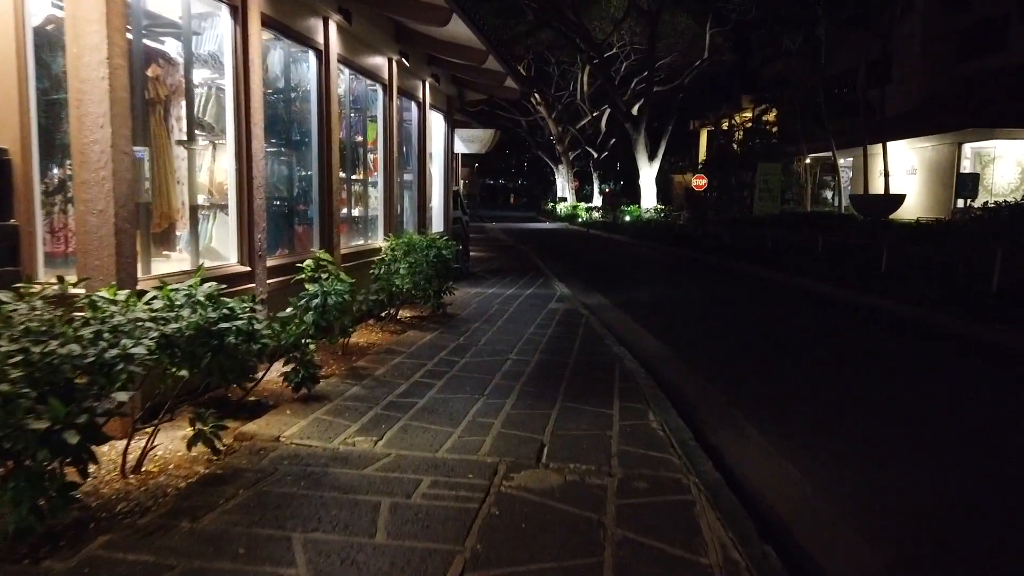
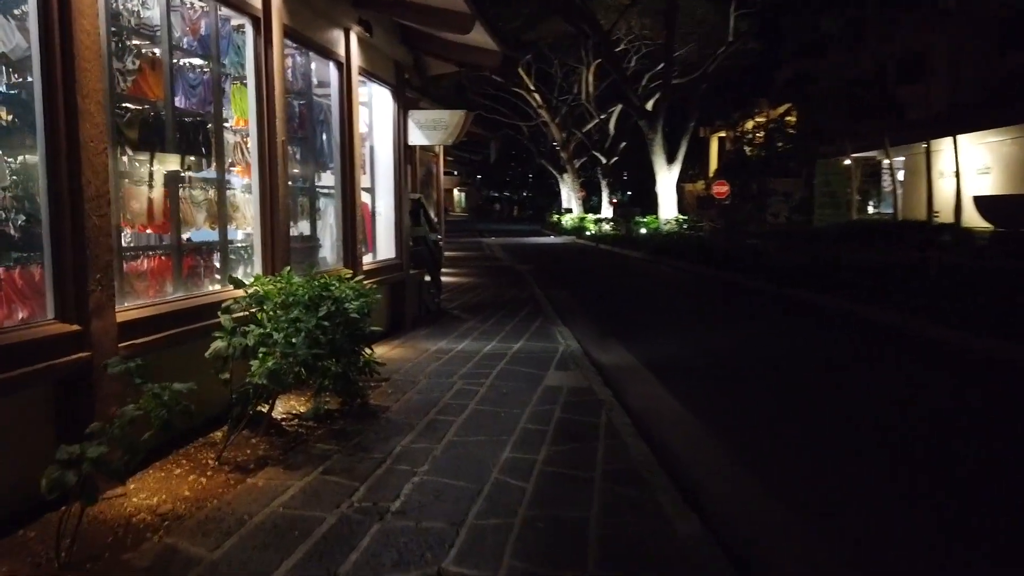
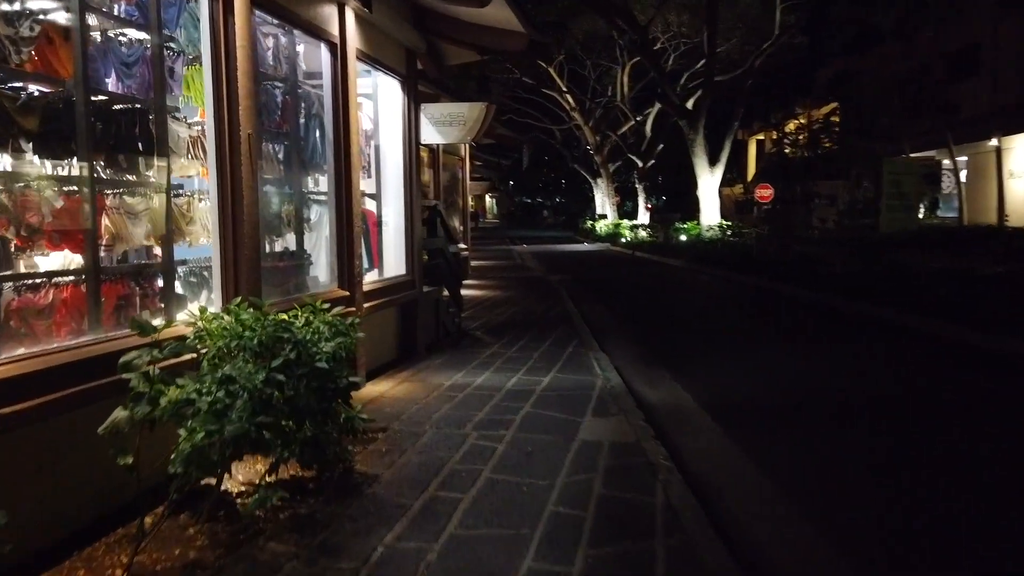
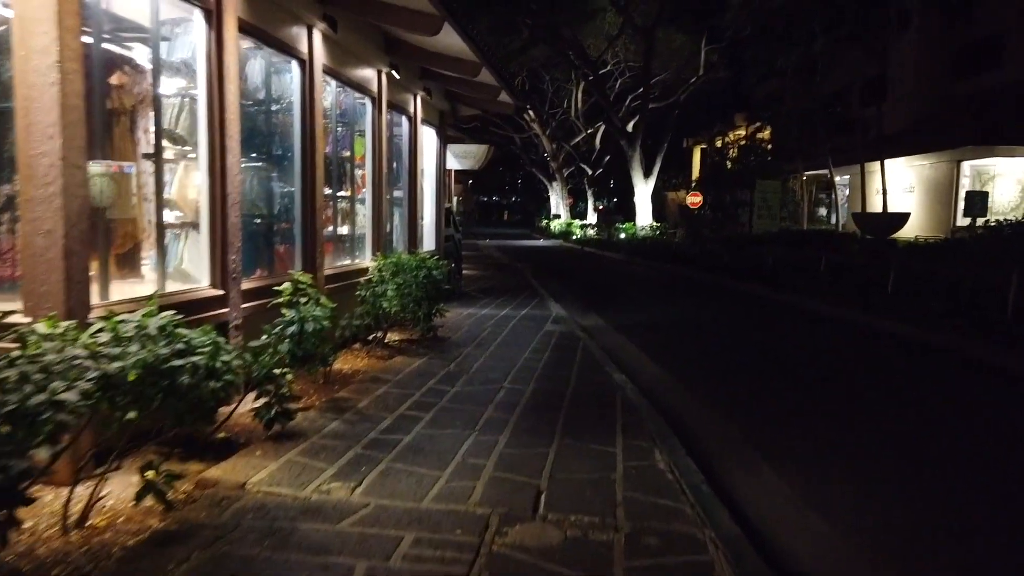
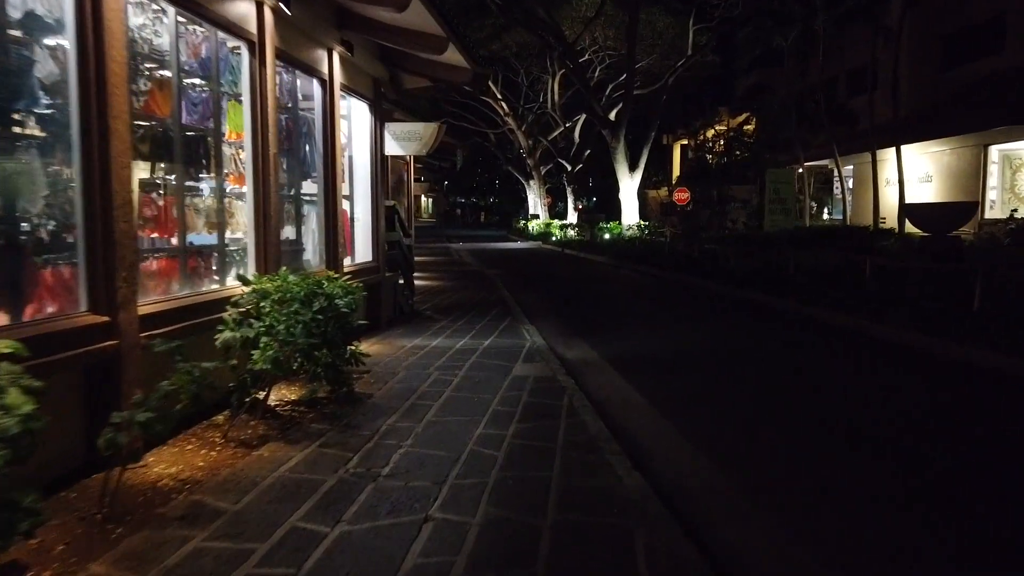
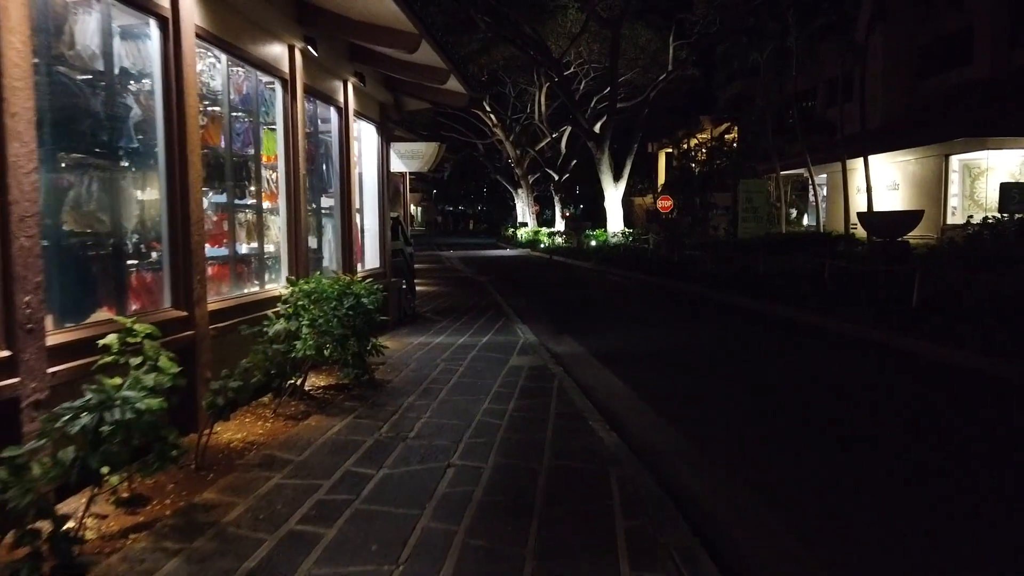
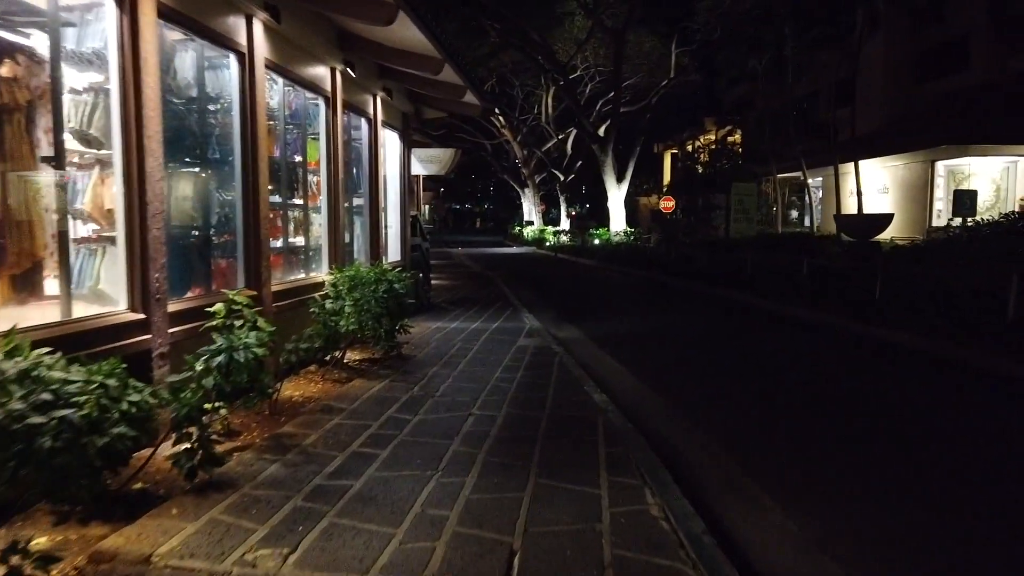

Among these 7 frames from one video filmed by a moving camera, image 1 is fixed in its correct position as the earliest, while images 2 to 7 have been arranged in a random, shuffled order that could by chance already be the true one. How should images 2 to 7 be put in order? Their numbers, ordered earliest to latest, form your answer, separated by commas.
4, 7, 6, 5, 2, 3
